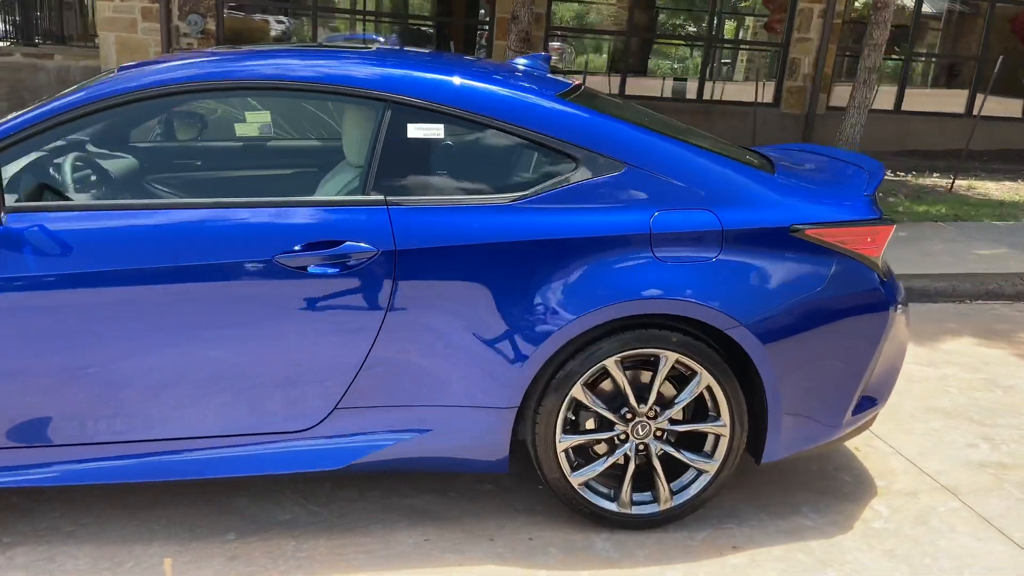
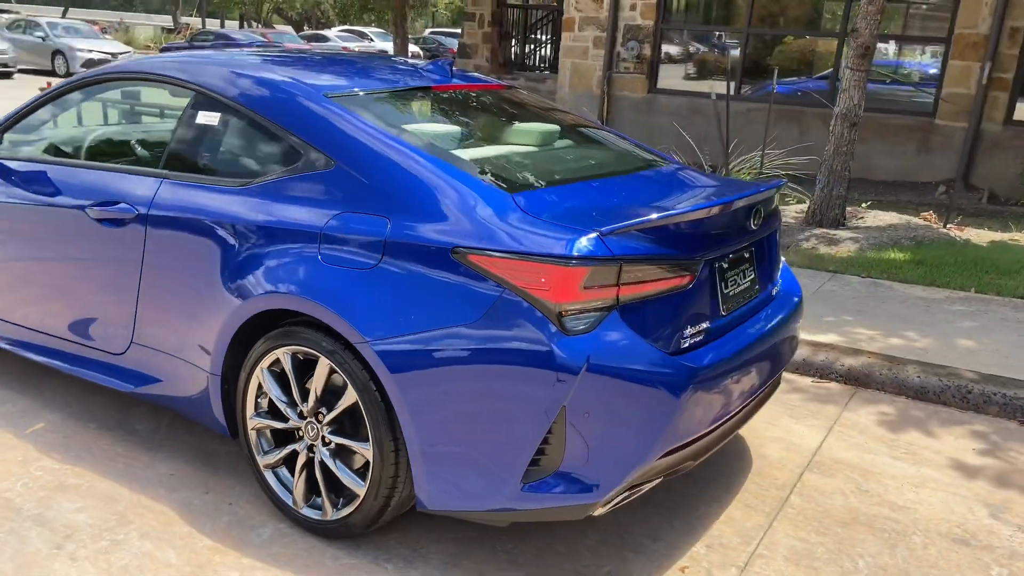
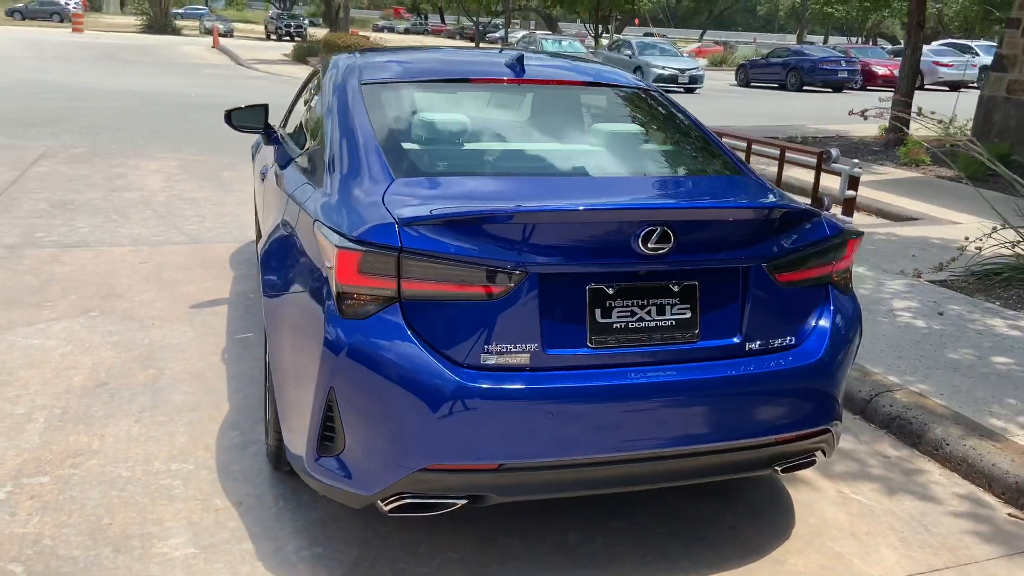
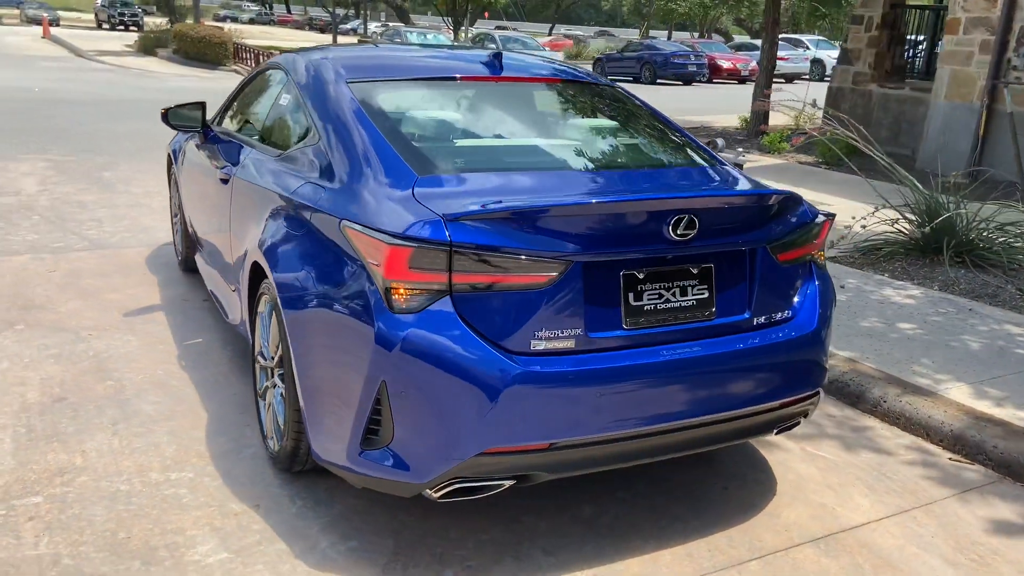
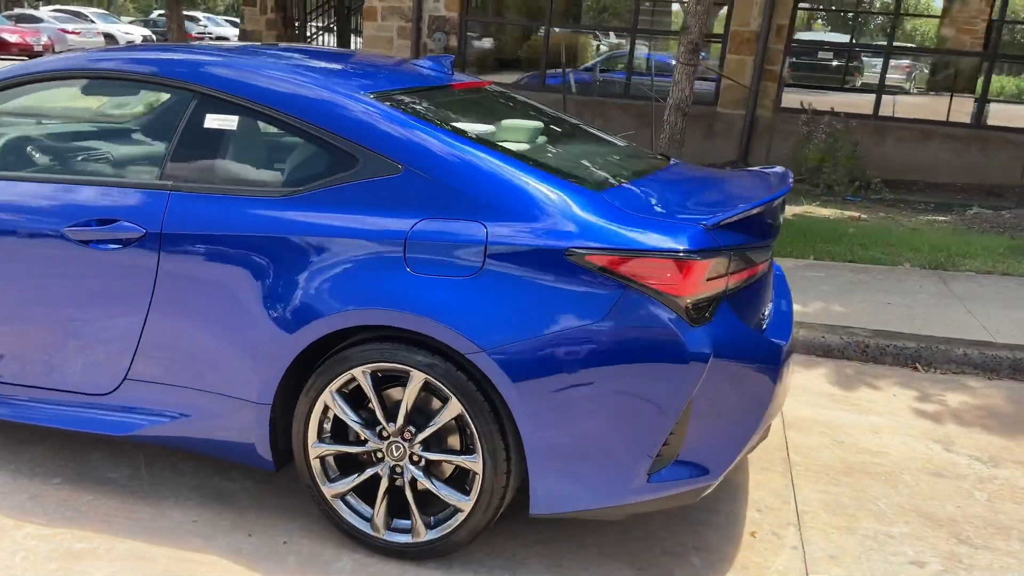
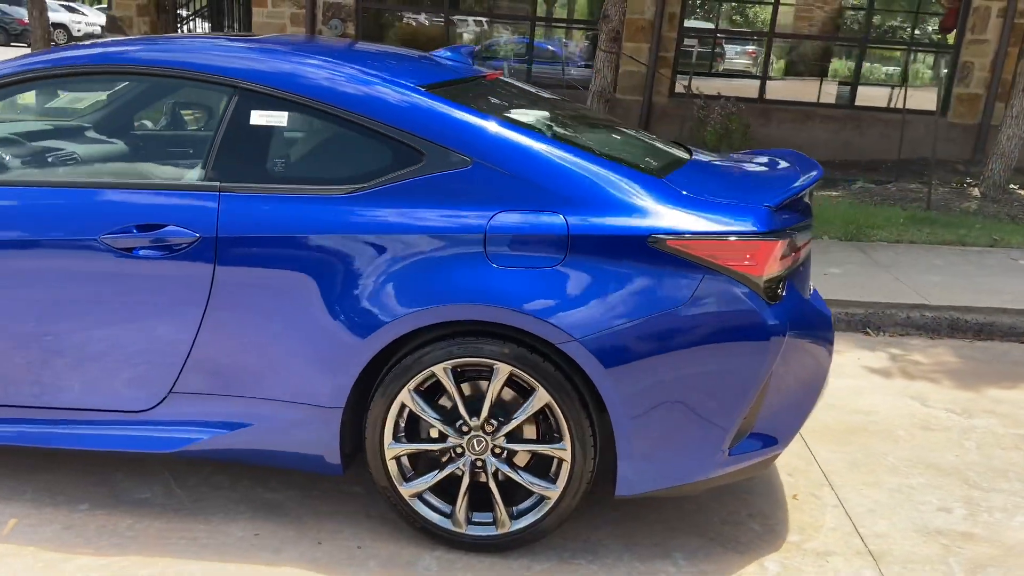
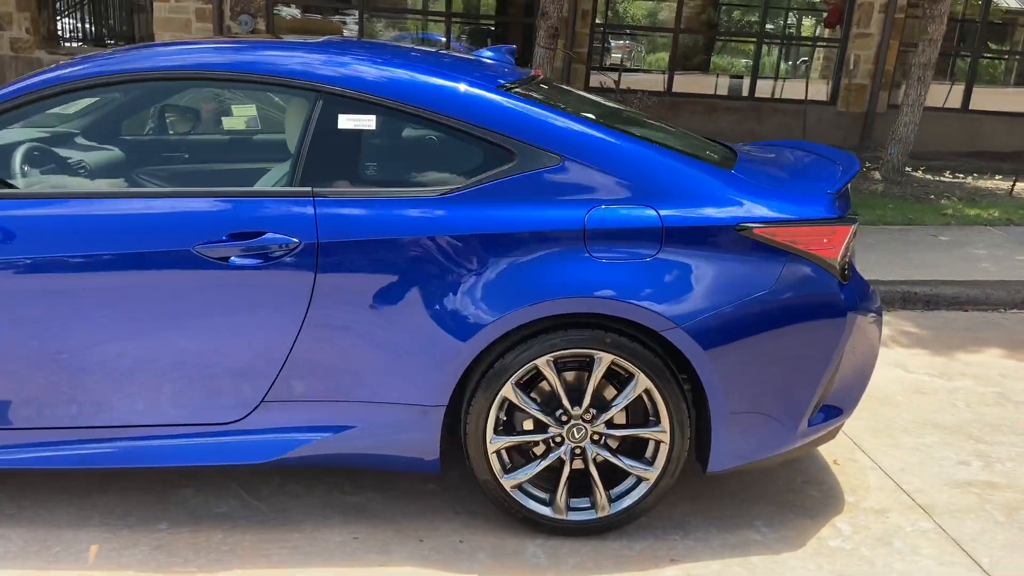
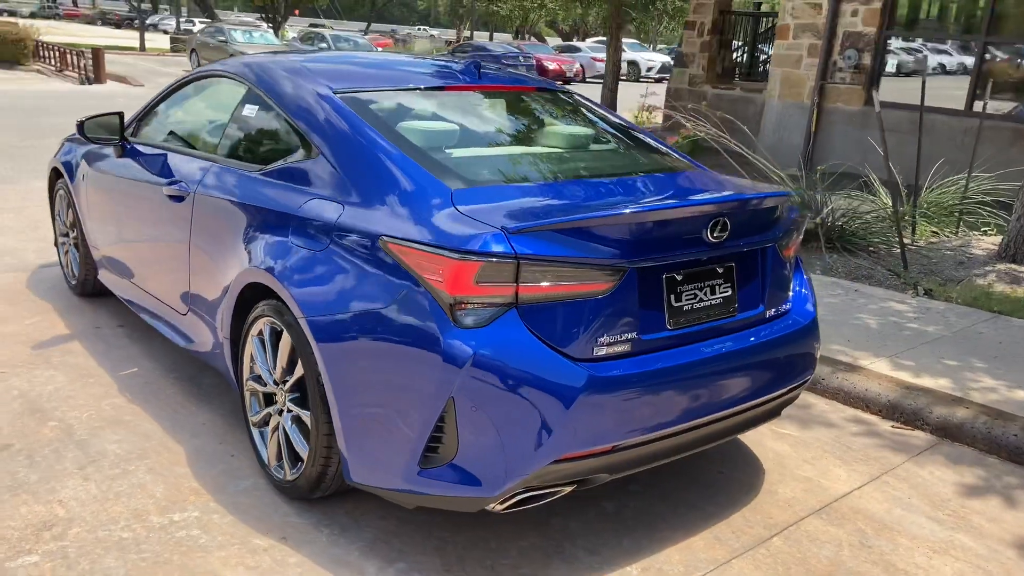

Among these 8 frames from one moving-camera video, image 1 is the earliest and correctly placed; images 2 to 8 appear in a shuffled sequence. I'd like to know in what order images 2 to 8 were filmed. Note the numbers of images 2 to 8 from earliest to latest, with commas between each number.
7, 6, 5, 2, 8, 4, 3
